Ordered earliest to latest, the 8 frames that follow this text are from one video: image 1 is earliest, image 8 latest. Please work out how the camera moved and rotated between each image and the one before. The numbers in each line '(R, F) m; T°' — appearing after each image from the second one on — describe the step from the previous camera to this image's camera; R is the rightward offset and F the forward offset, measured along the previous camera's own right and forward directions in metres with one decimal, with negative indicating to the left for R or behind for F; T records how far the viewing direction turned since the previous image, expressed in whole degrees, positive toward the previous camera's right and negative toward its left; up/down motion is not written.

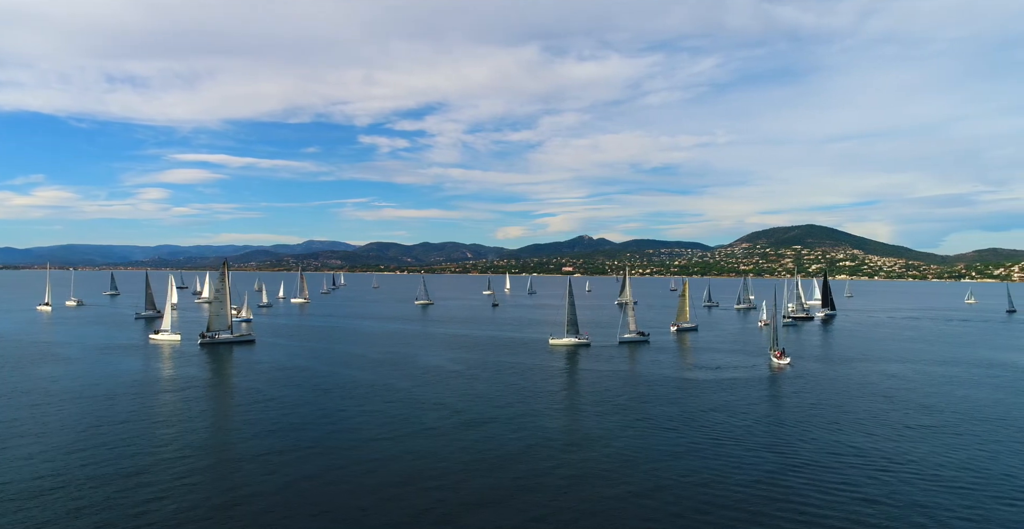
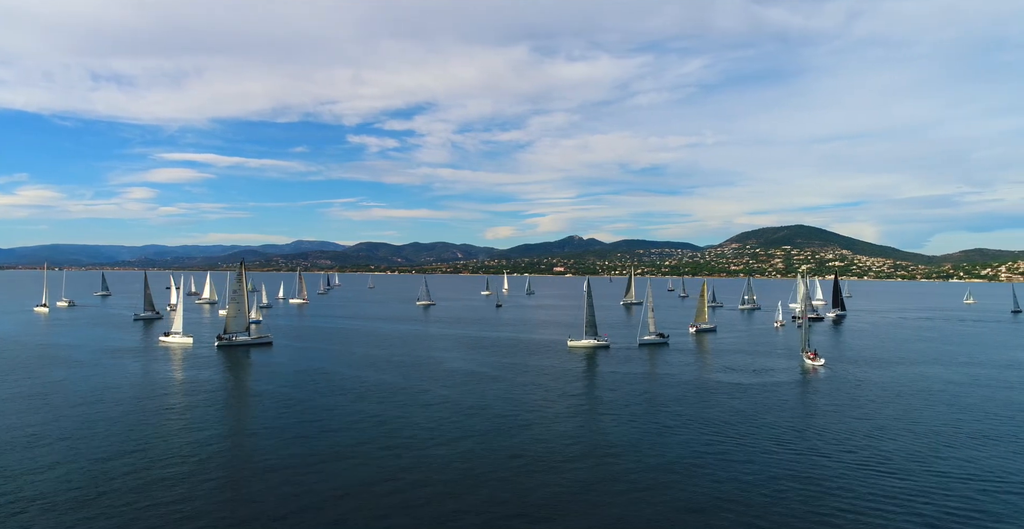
(-0.4, +0.2) m; +1°
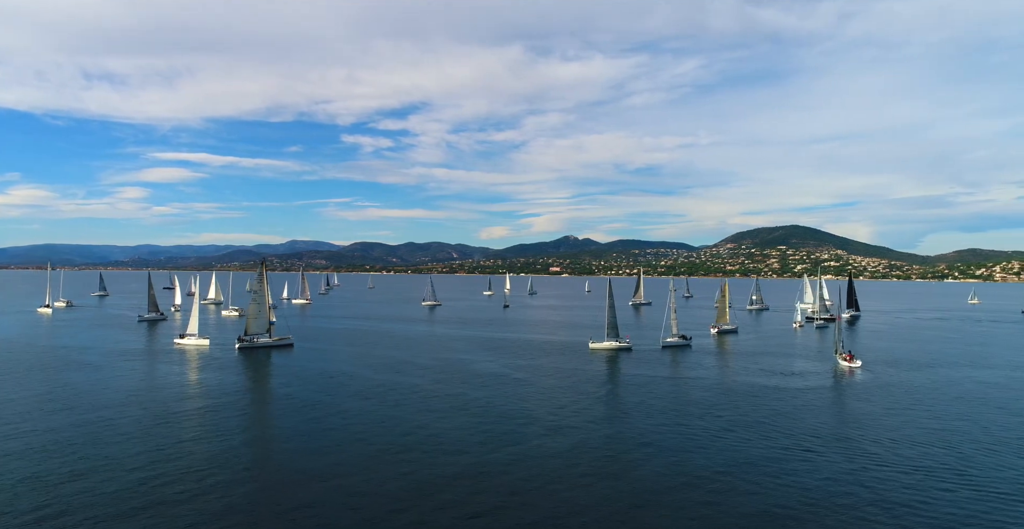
(-0.4, +0.1) m; +1°
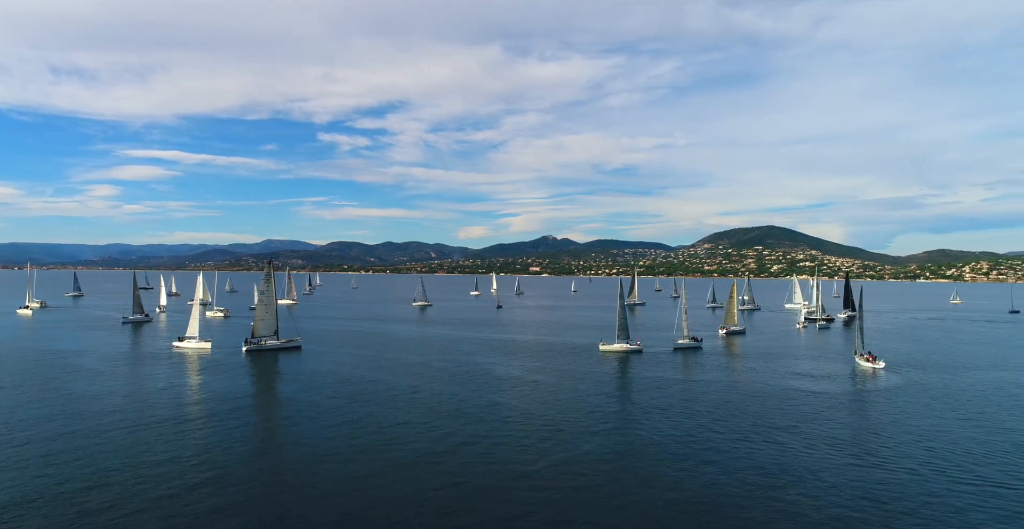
(-0.4, +0.2) m; +2°
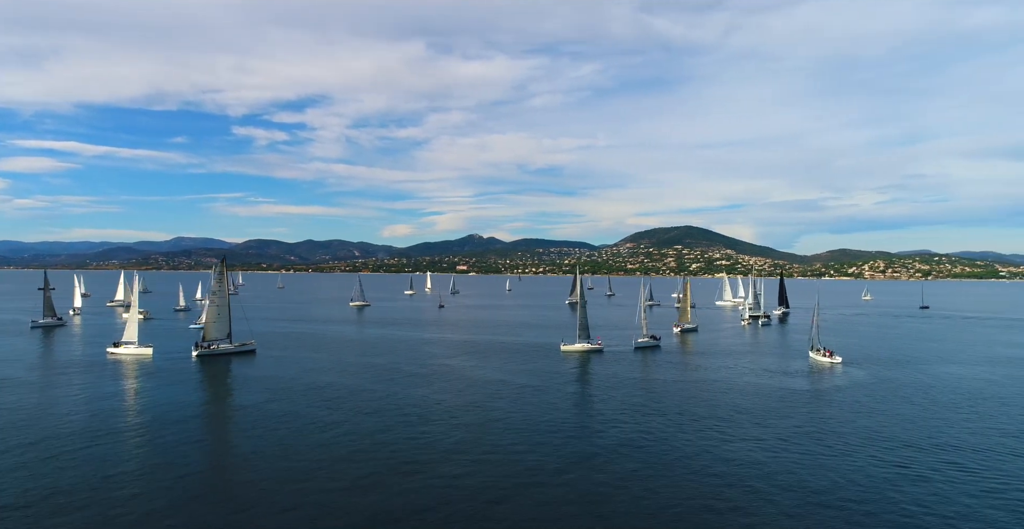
(-0.5, +0.2) m; +7°
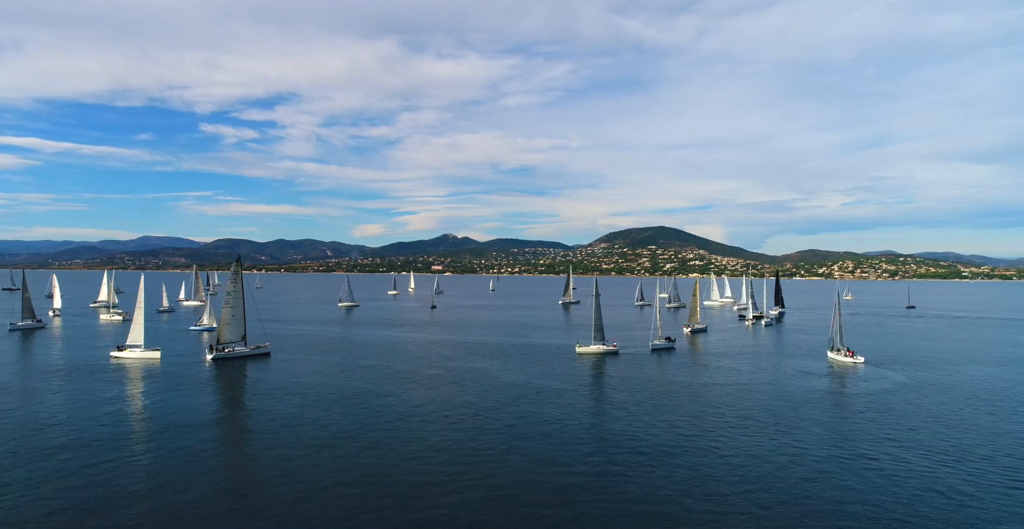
(-0.5, +0.2) m; +2°
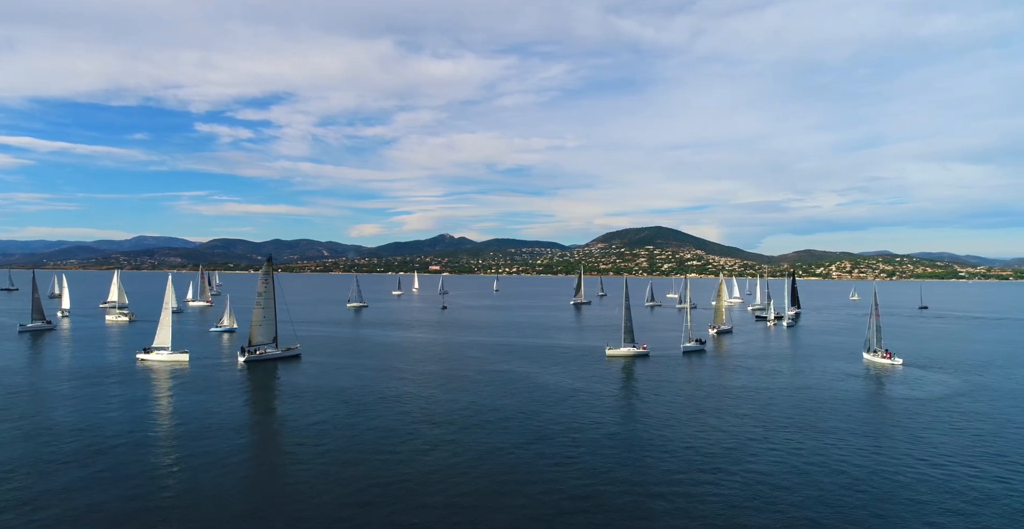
(-0.4, +0.1) m; 0°
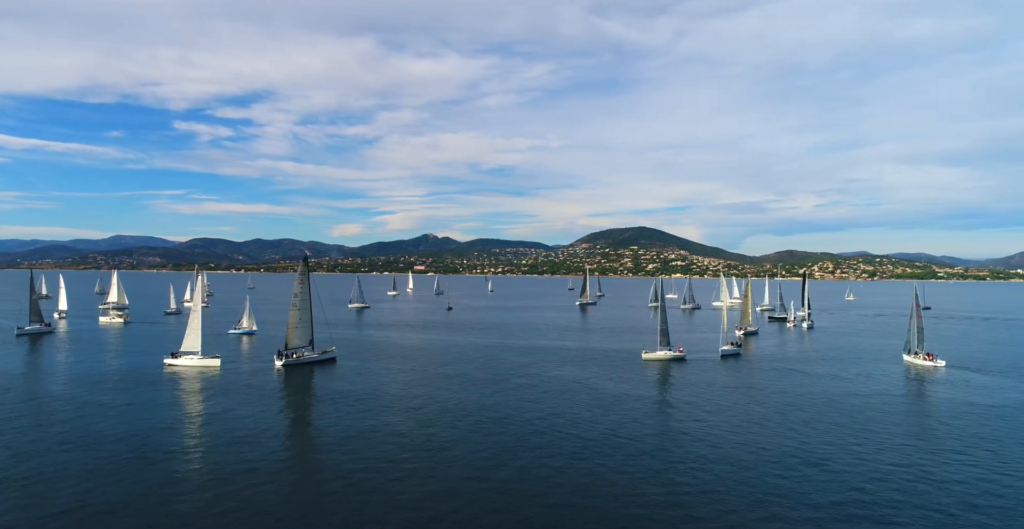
(-0.6, +0.2) m; +2°
